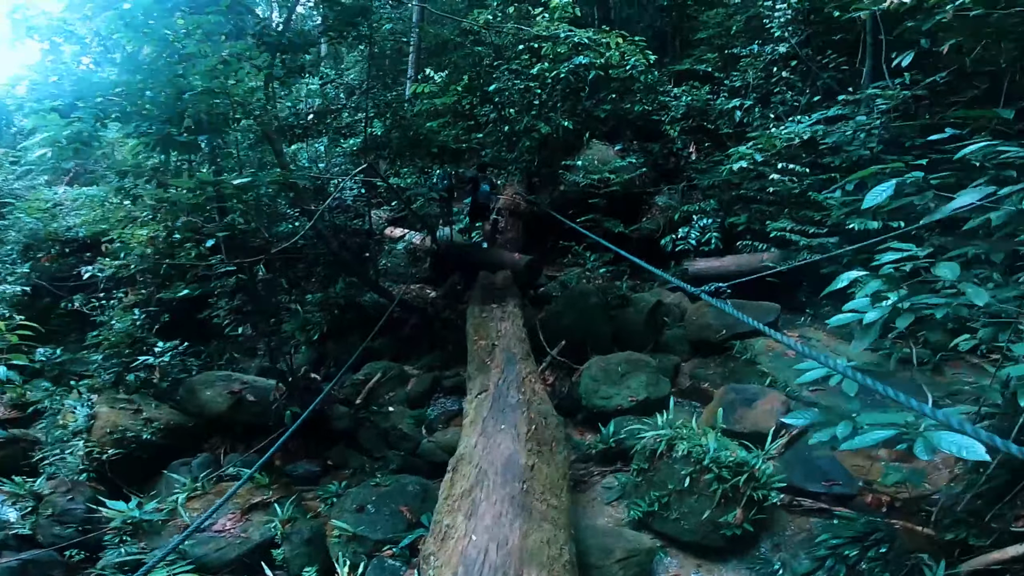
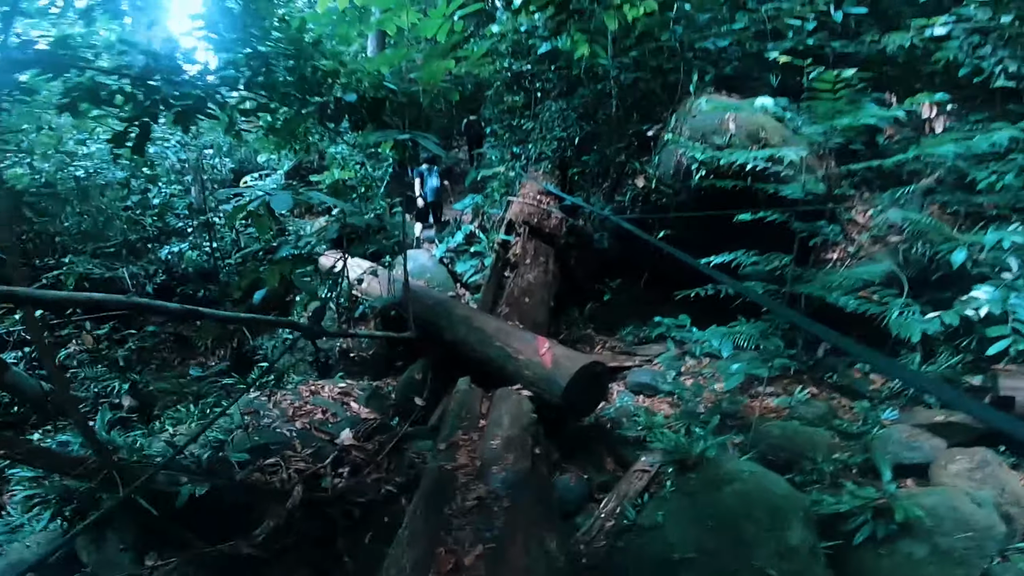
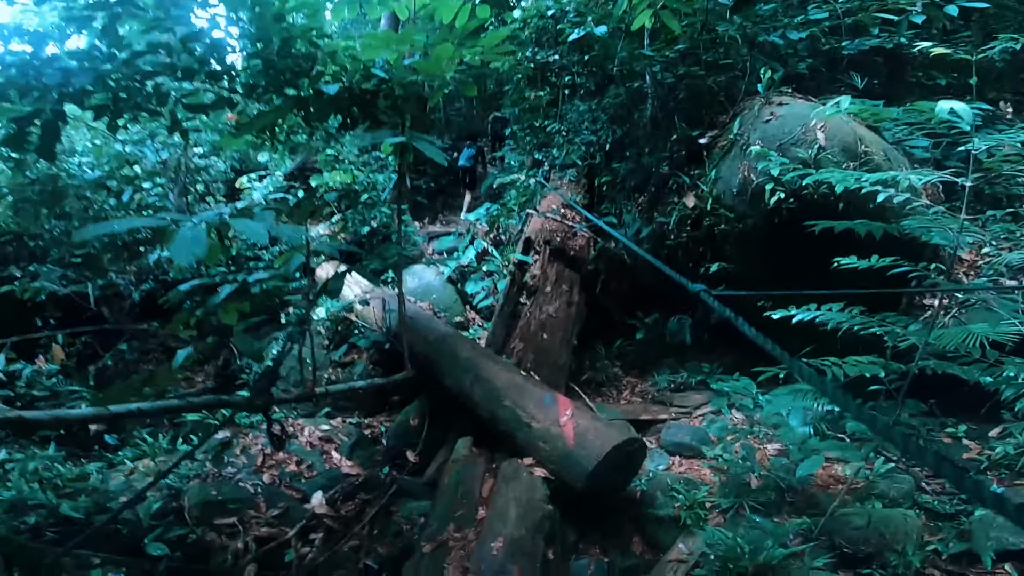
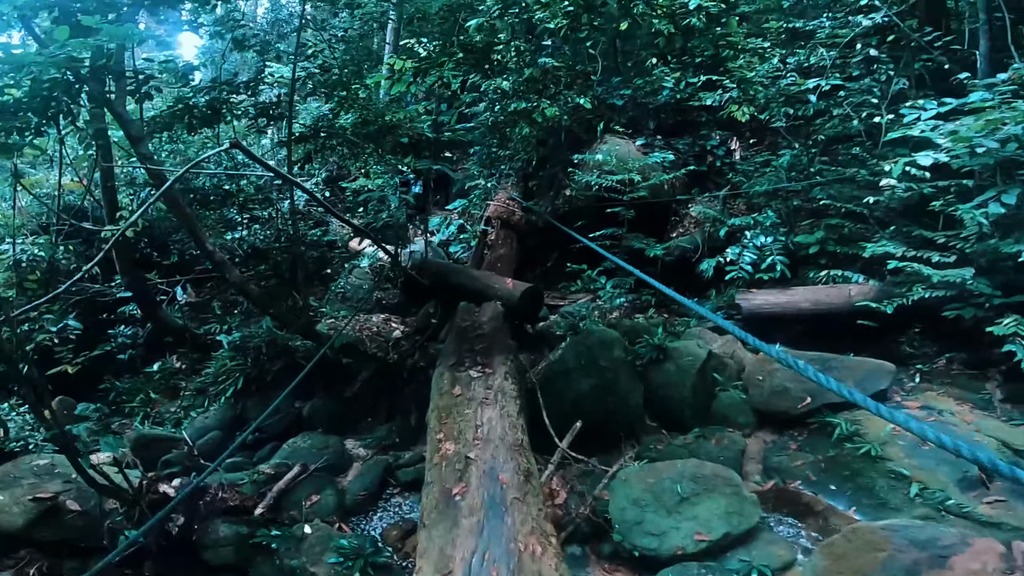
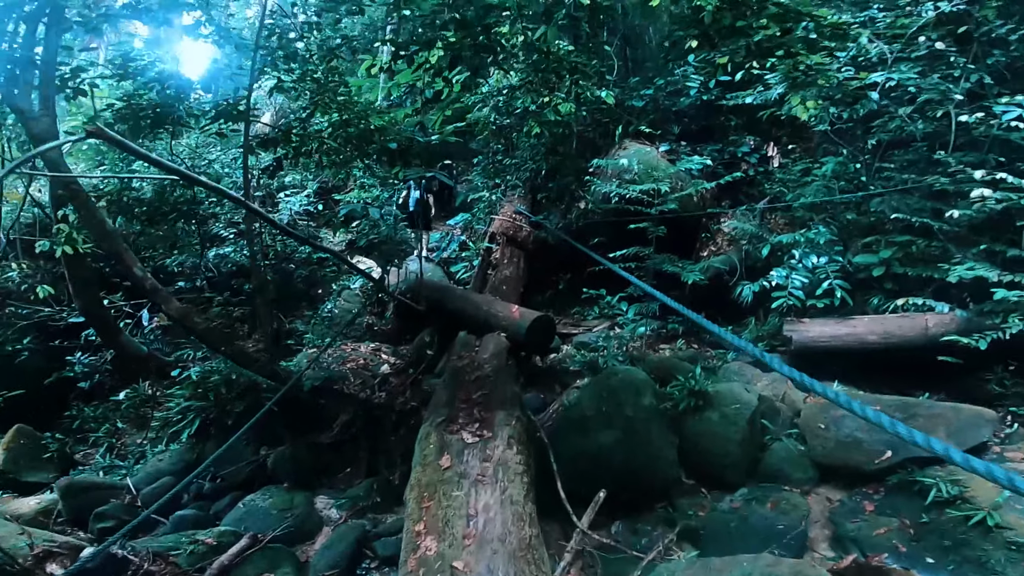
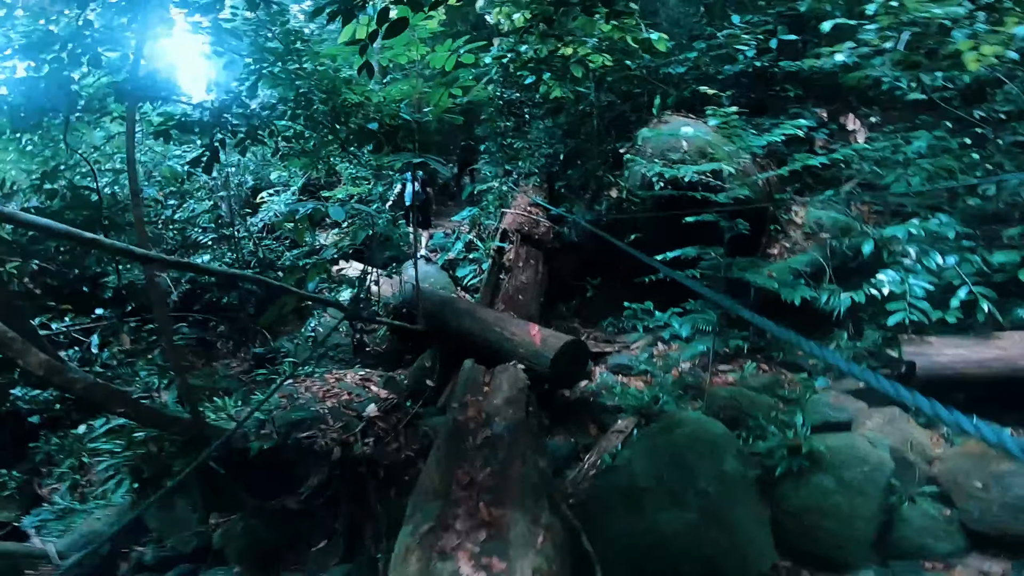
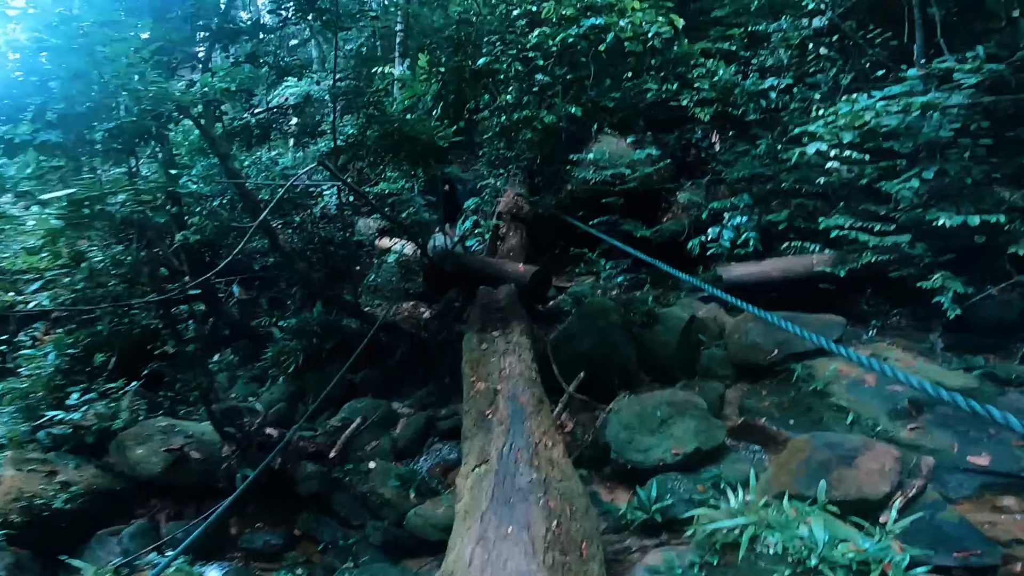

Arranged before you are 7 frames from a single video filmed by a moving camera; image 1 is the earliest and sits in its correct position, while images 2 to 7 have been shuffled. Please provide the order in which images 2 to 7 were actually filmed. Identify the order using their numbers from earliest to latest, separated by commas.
7, 4, 5, 6, 2, 3
